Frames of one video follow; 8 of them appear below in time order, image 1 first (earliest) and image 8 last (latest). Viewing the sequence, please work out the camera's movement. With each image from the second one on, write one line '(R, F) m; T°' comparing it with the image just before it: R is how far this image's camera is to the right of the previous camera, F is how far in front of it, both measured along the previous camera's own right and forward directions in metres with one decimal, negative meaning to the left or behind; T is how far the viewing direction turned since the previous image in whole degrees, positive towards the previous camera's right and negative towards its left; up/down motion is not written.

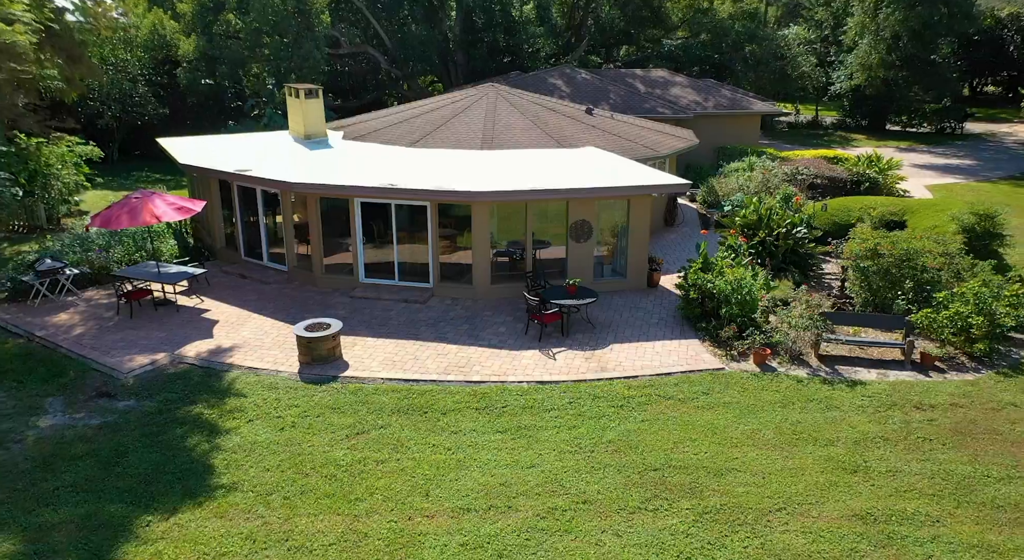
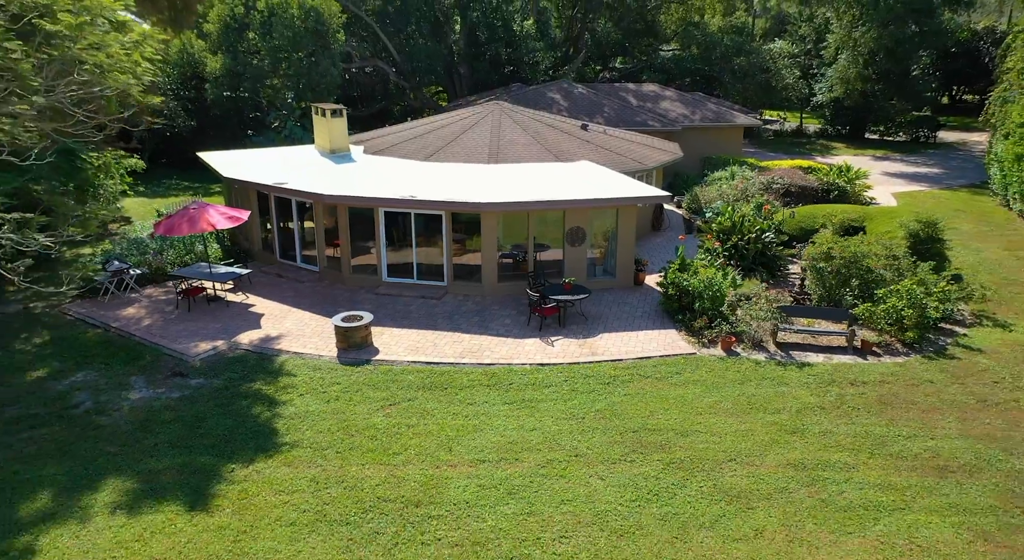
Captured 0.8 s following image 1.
(-0.1, -2.1) m; 0°
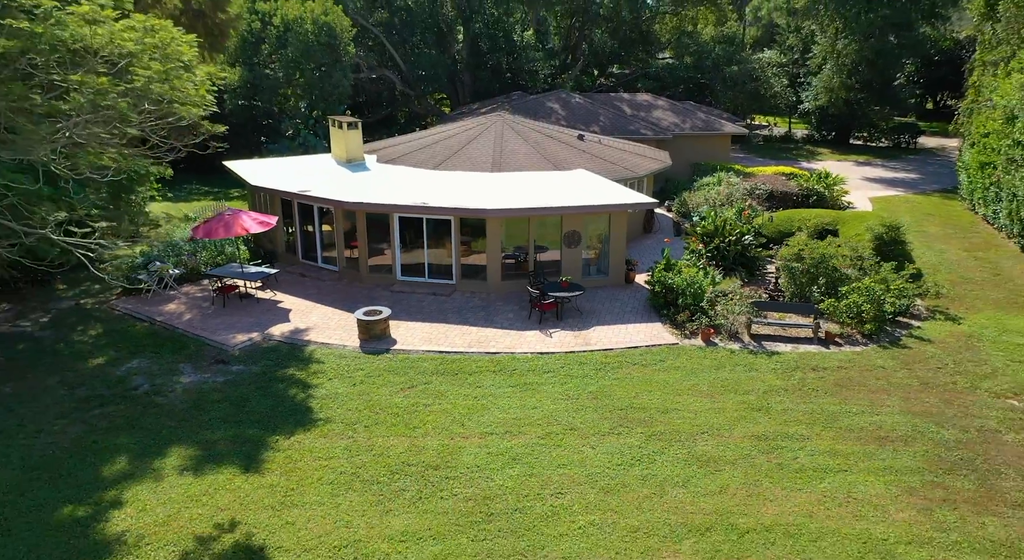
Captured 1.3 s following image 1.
(-0.1, -1.7) m; 0°
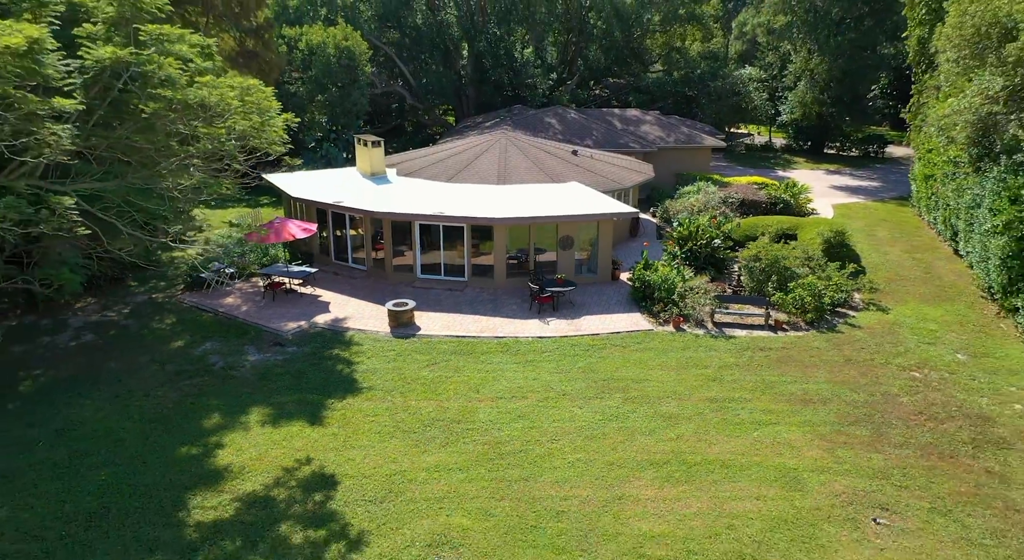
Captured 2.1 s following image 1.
(-0.1, -3.2) m; 0°
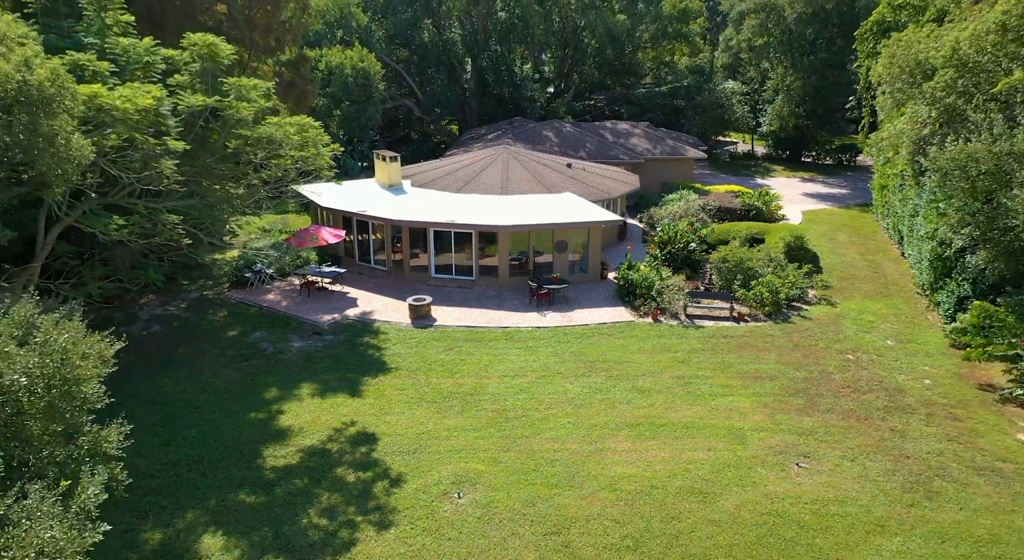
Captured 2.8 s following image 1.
(-0.1, -3.2) m; 0°
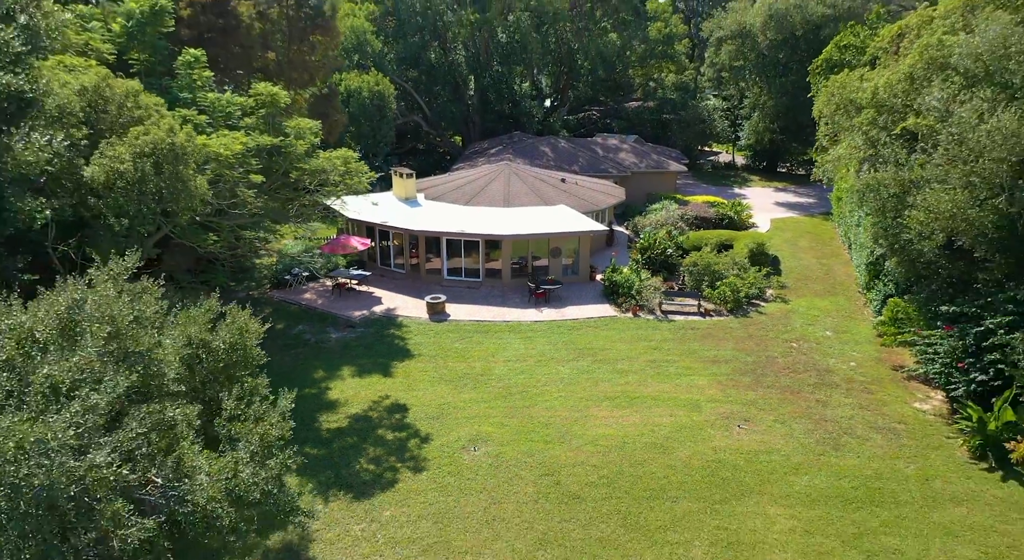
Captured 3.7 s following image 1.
(-0.1, -3.9) m; 0°
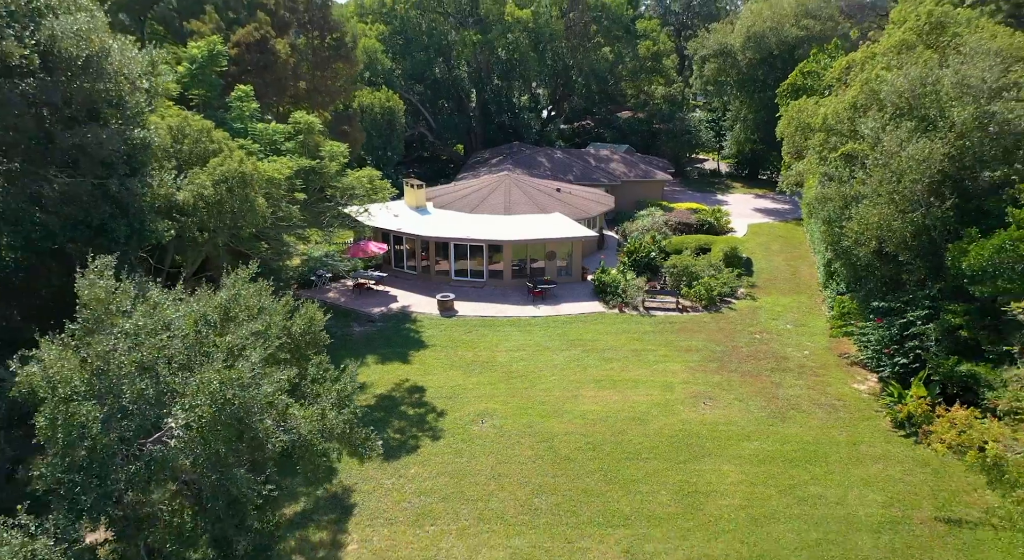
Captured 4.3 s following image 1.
(-0.1, -3.4) m; 0°
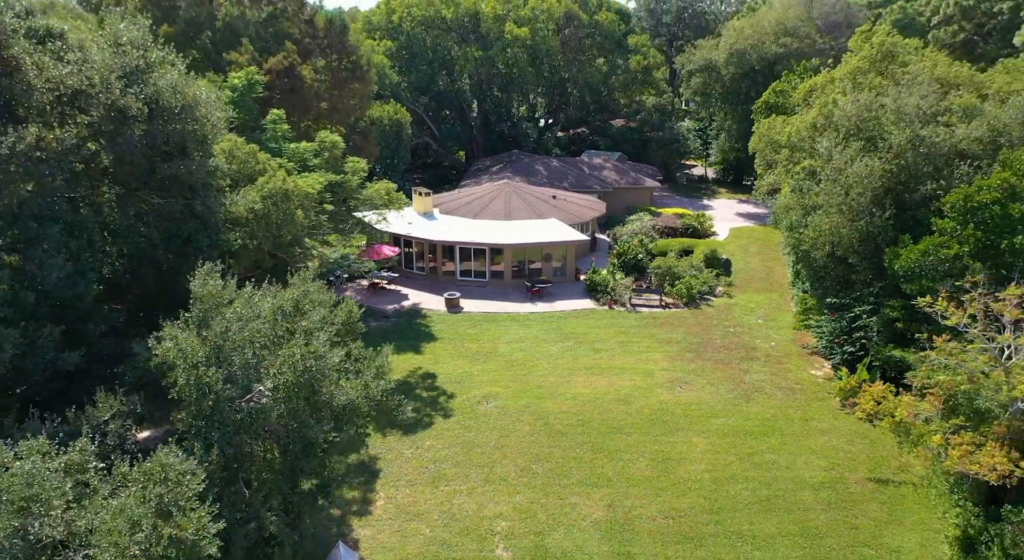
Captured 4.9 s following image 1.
(-0.1, -3.1) m; 0°
